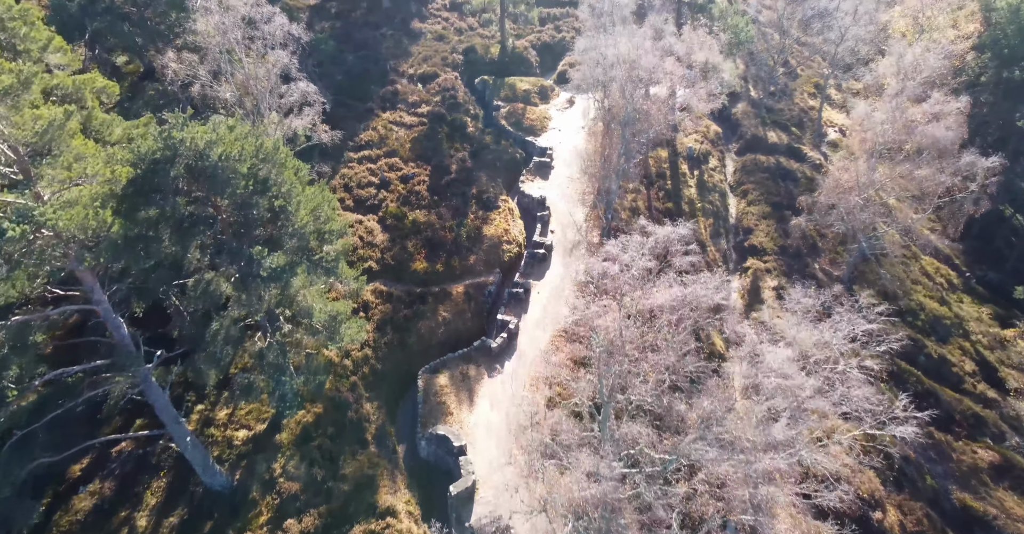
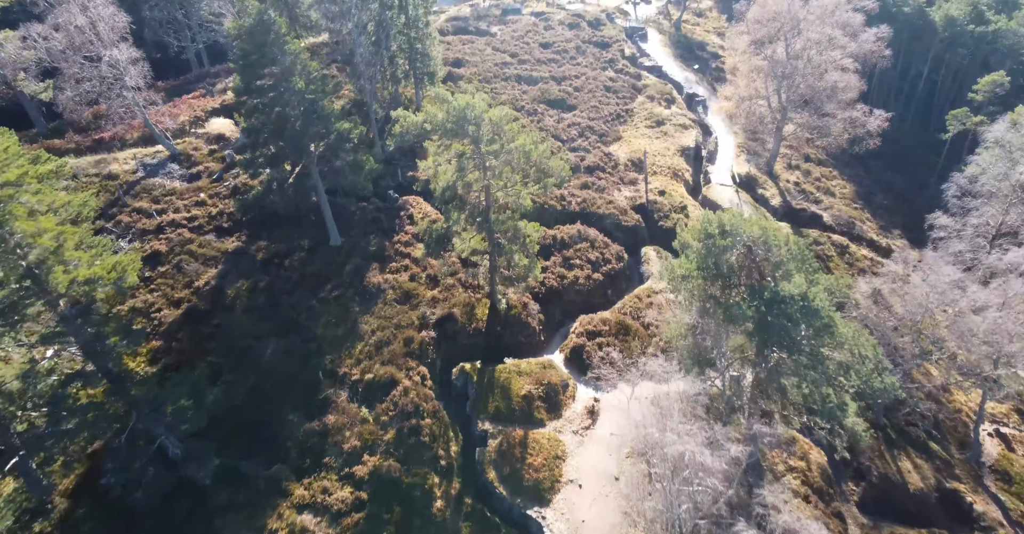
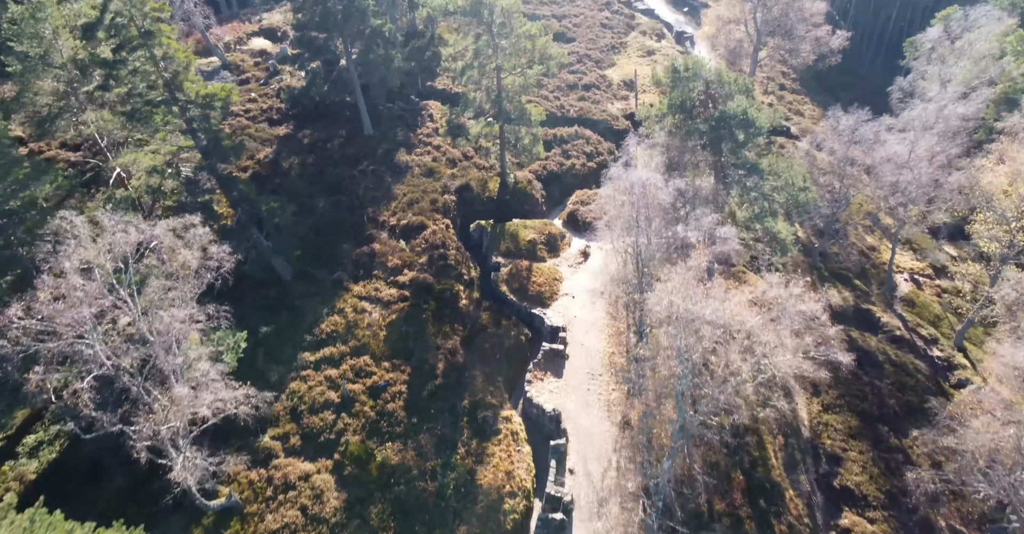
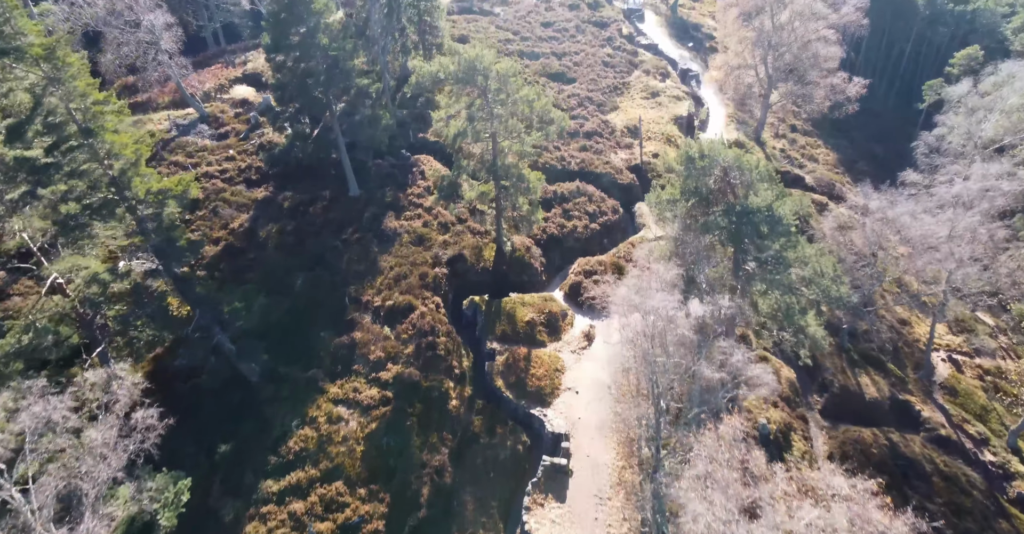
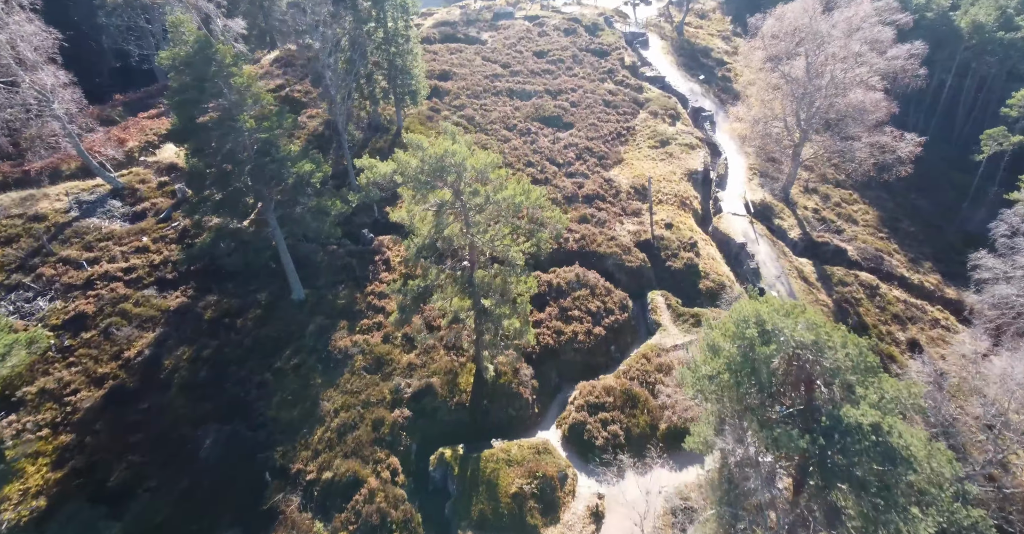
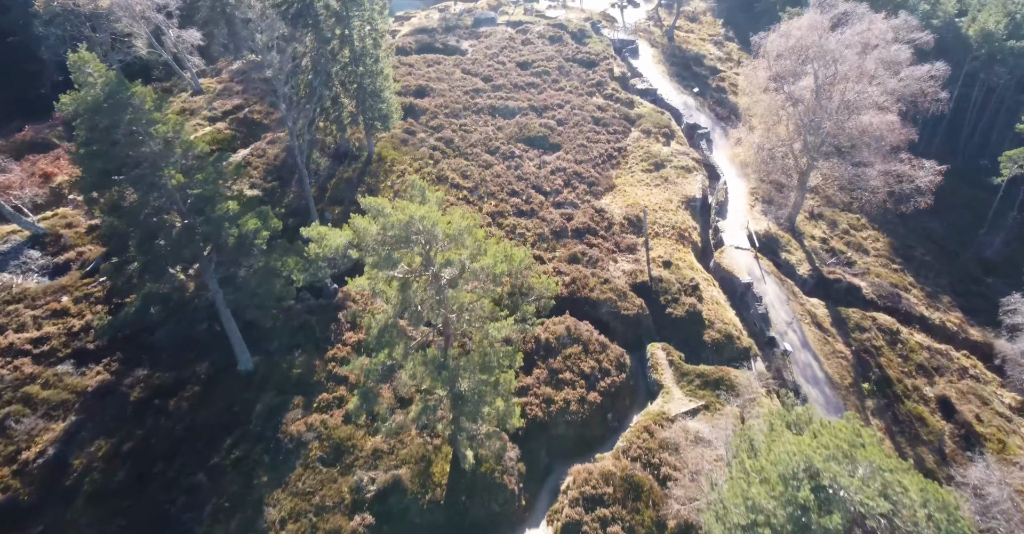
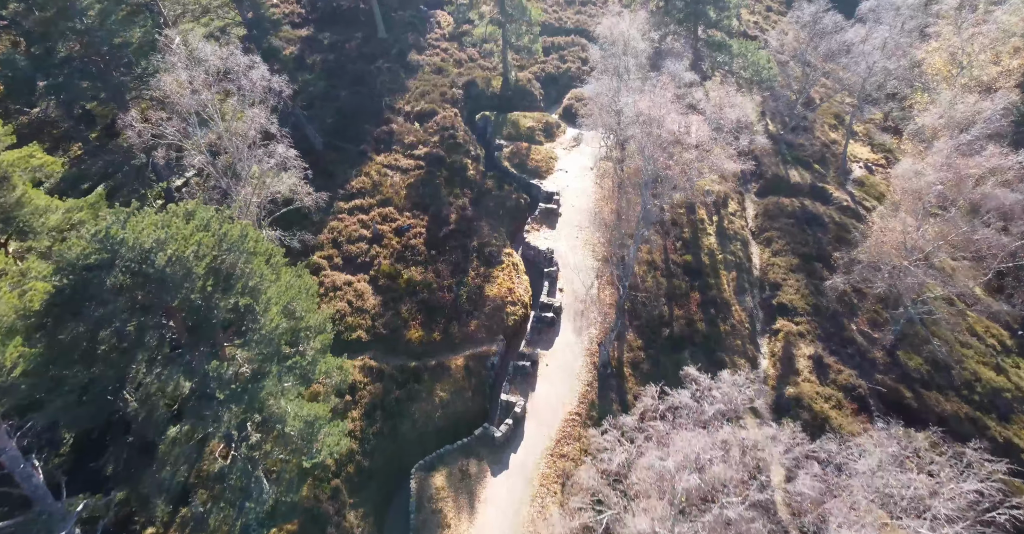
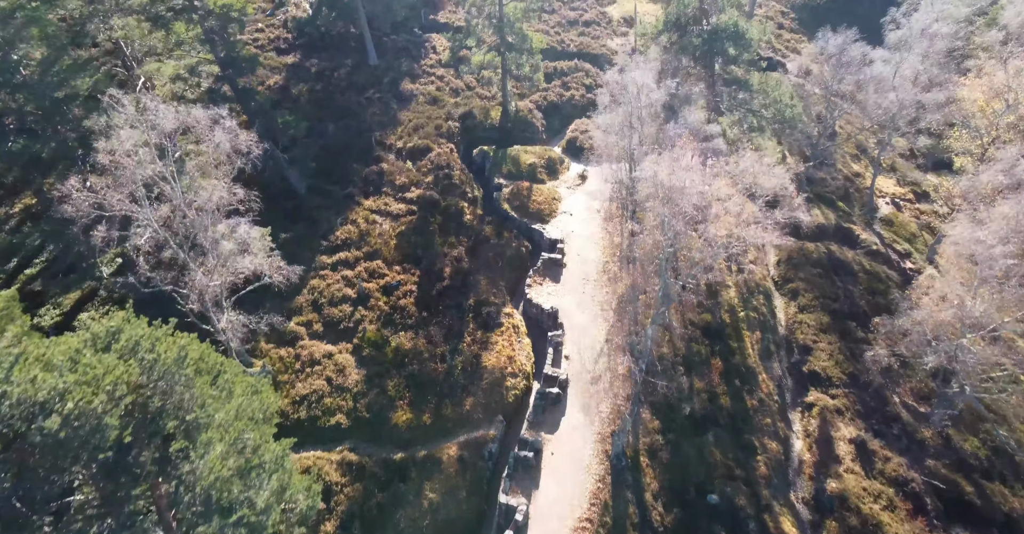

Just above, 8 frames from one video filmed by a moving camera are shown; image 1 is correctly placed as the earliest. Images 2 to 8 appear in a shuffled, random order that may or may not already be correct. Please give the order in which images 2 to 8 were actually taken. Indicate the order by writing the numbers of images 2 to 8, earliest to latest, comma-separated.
7, 8, 3, 4, 2, 5, 6
